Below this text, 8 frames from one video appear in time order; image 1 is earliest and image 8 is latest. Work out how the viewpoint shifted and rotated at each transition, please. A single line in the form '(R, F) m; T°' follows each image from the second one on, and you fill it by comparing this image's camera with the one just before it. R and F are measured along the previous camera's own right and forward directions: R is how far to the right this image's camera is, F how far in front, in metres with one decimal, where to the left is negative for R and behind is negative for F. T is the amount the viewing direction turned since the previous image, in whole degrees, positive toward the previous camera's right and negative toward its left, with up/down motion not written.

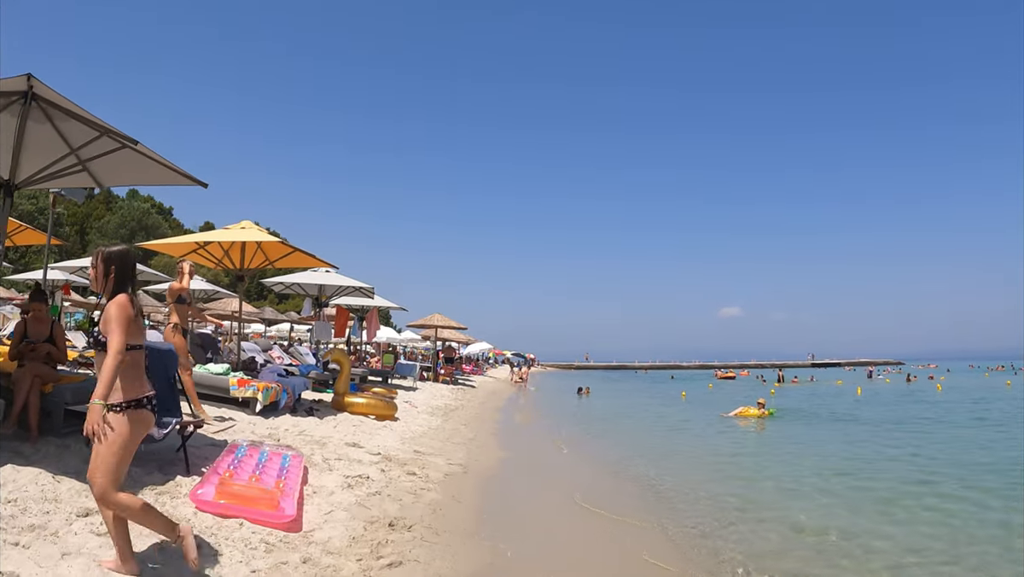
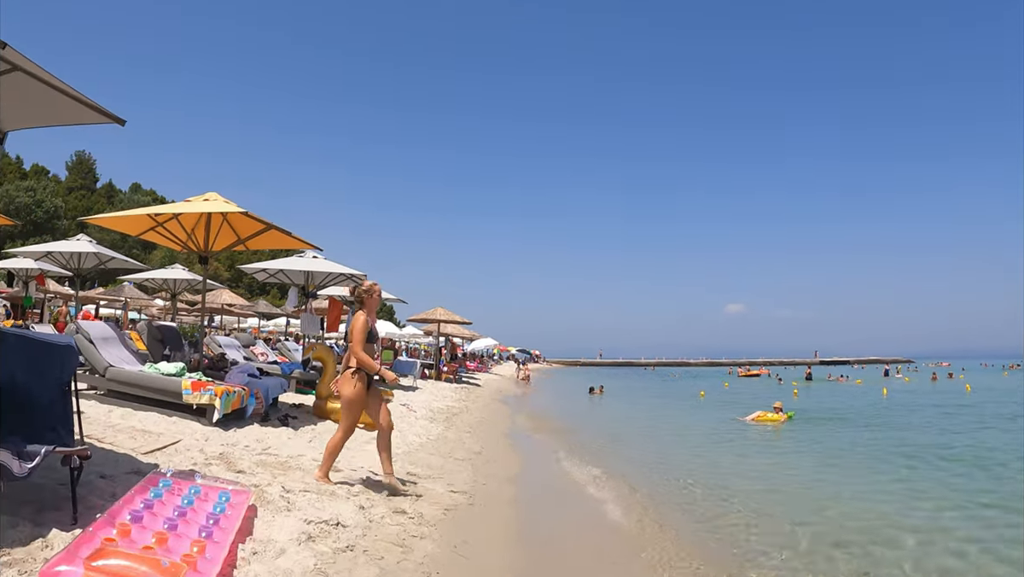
(-0.1, +1.5) m; 0°
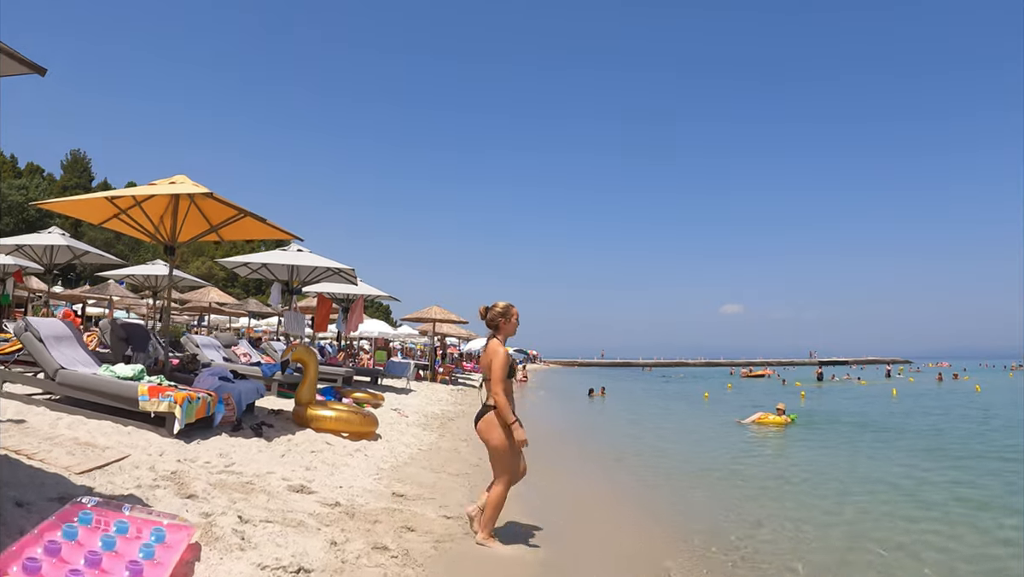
(0.0, +0.7) m; 0°
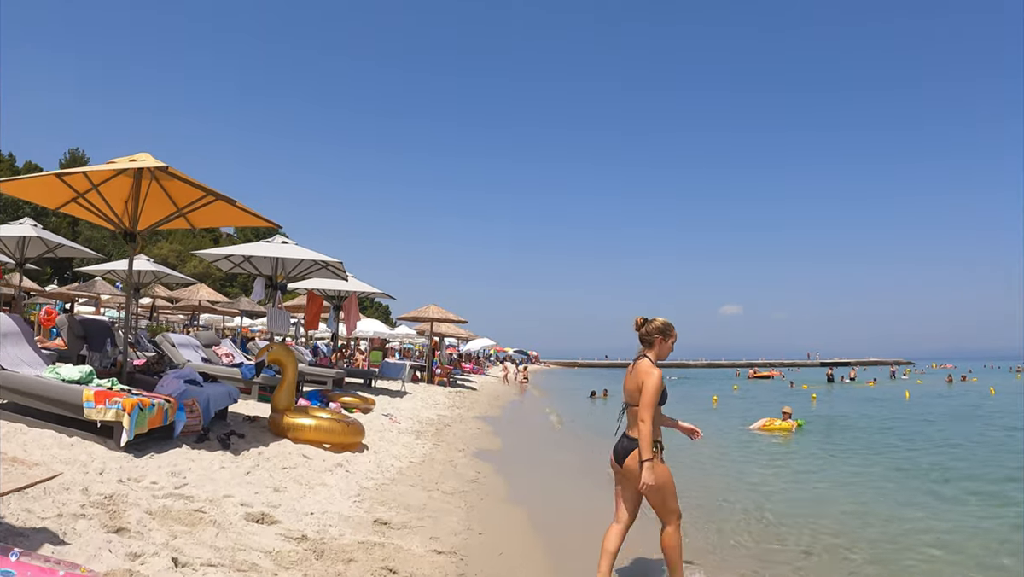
(0.0, +0.8) m; 0°
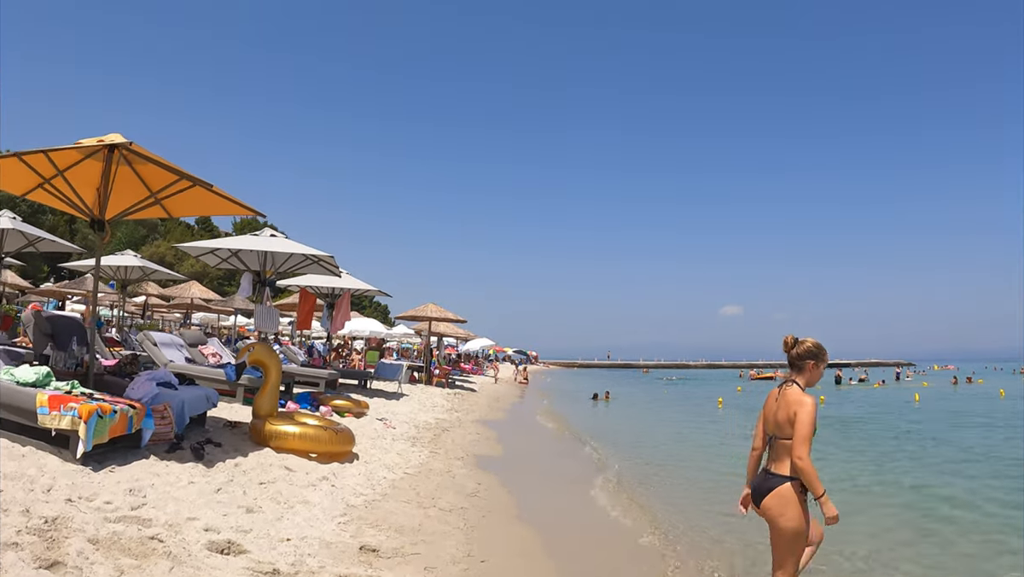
(0.0, +0.5) m; 0°
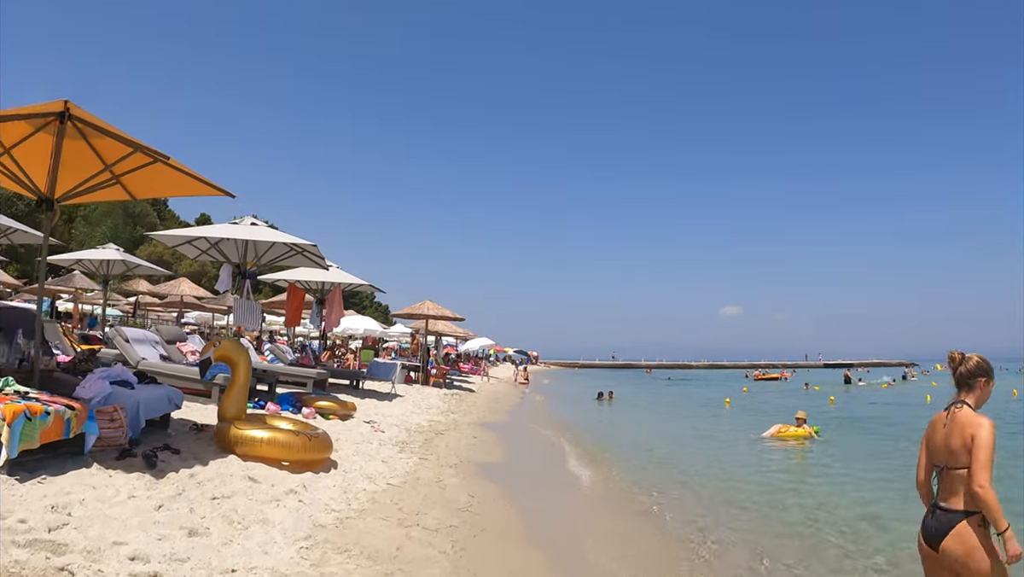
(0.0, +0.6) m; 0°
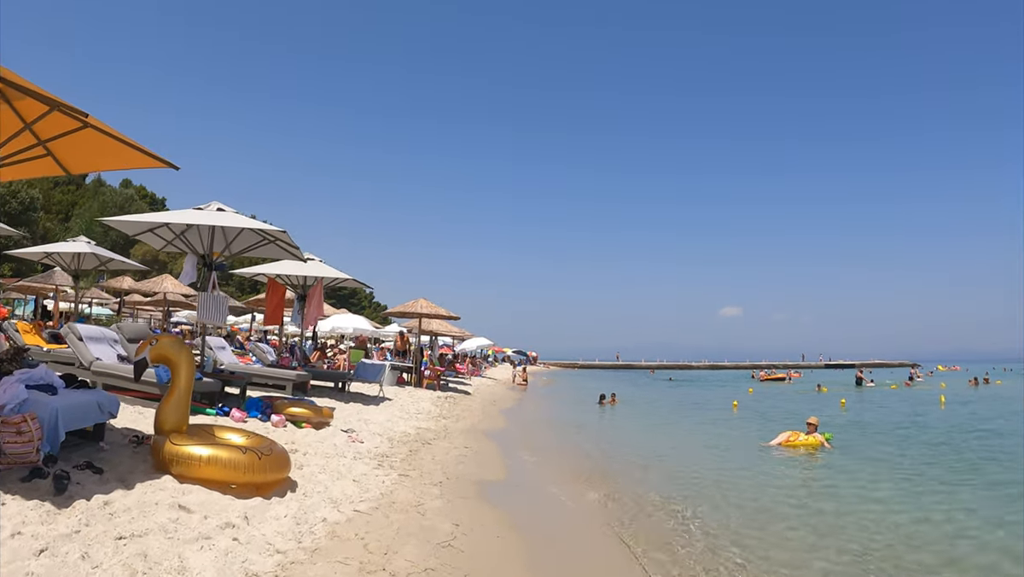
(0.0, +0.8) m; 0°
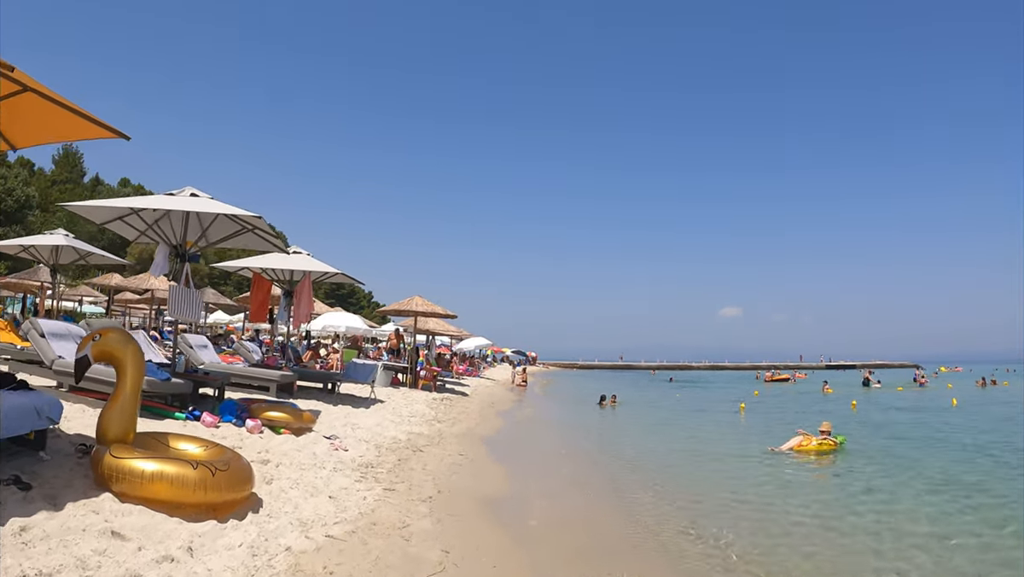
(0.0, +0.6) m; 0°
